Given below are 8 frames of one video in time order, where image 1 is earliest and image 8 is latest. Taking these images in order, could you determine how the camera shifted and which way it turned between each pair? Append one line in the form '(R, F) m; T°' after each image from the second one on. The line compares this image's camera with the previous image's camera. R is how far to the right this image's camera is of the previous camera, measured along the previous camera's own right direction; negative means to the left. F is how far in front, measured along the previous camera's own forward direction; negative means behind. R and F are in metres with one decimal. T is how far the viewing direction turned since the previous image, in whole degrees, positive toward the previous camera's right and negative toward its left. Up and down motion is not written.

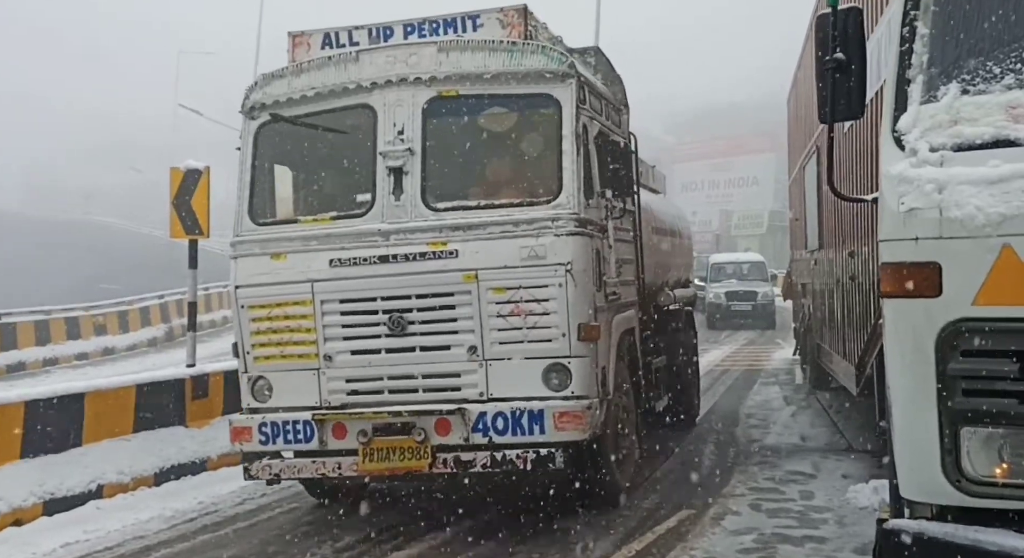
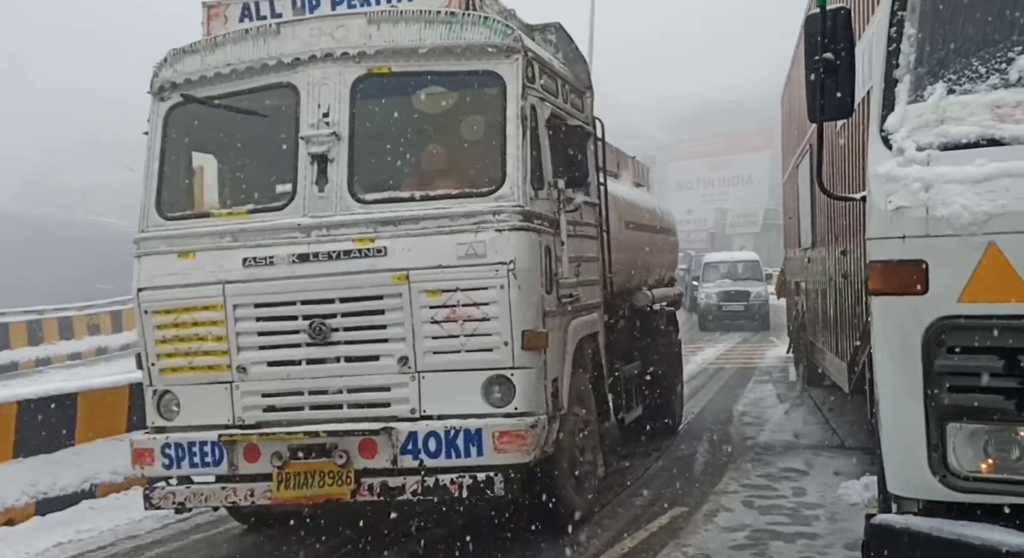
(+0.3, +0.7) m; +1°
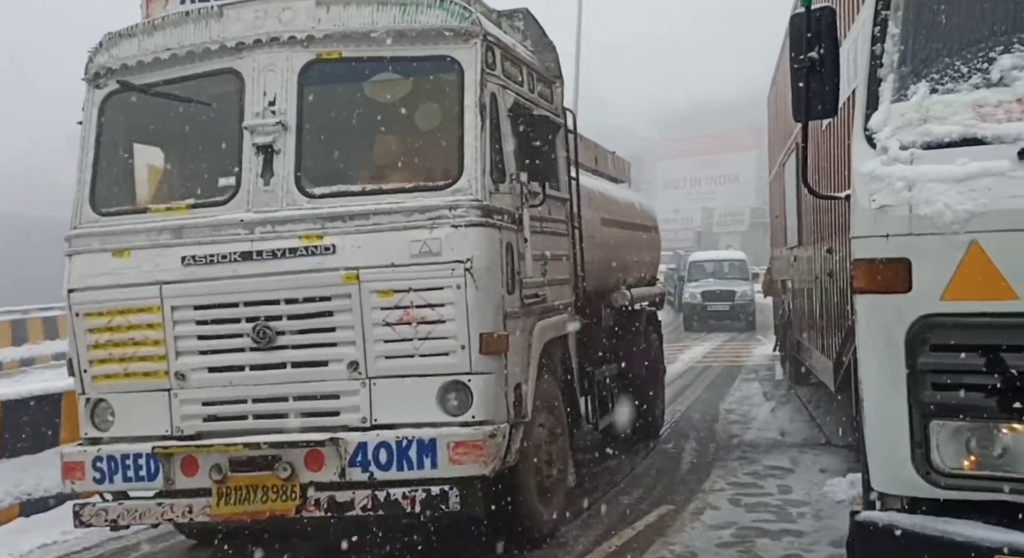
(+0.1, +0.4) m; +1°
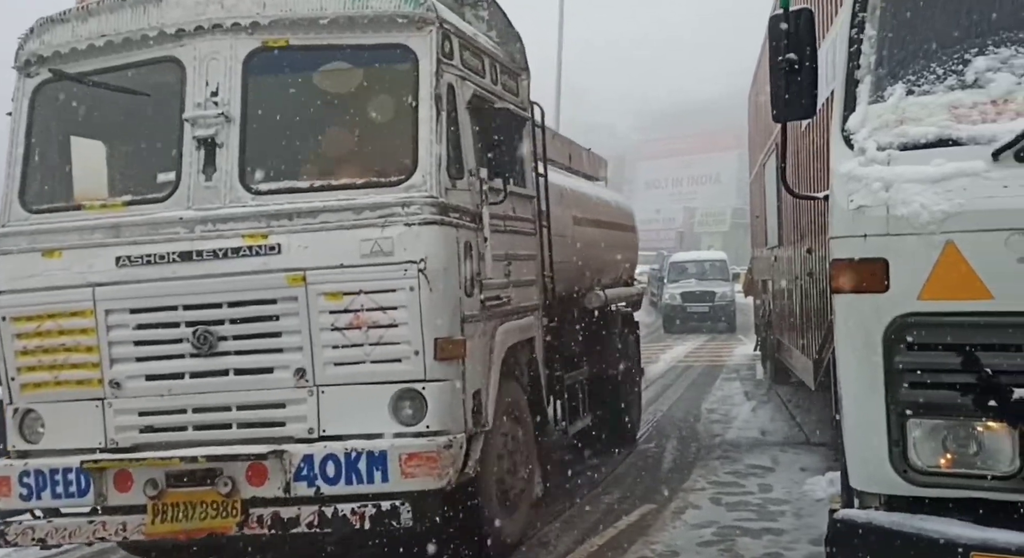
(+0.1, +0.3) m; +1°
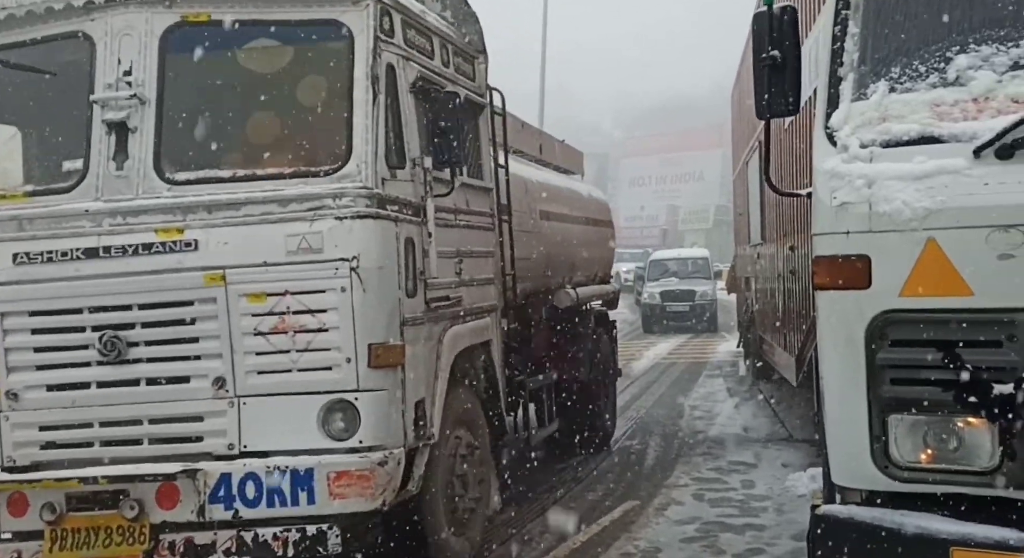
(+0.2, +0.5) m; +1°
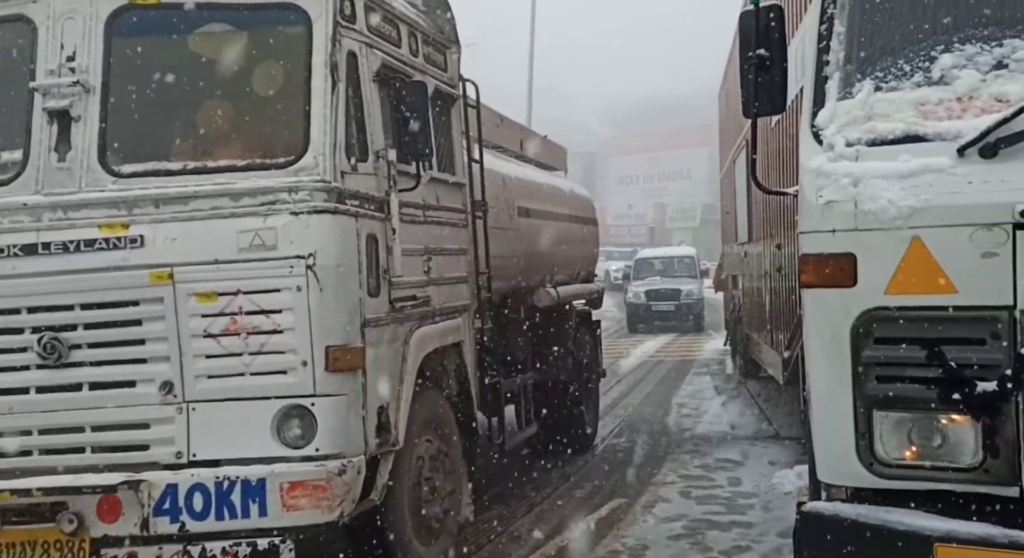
(+0.1, +0.2) m; +1°
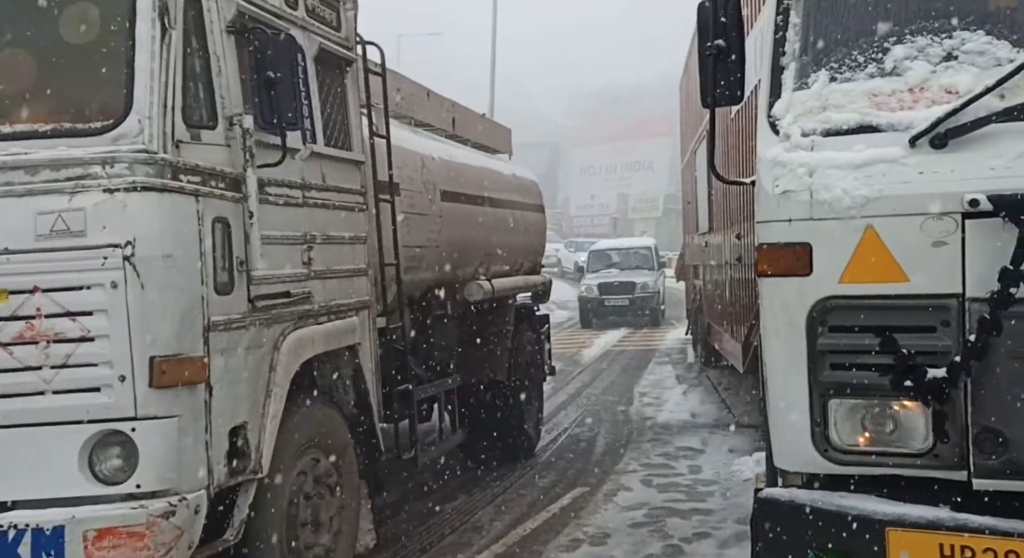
(+0.3, +0.8) m; +2°
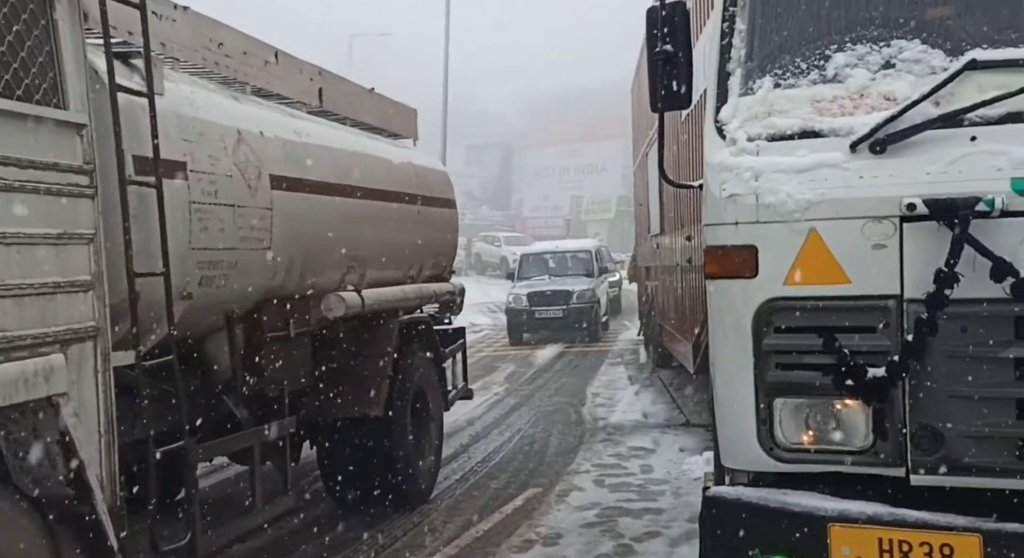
(+0.6, +1.7) m; +3°
